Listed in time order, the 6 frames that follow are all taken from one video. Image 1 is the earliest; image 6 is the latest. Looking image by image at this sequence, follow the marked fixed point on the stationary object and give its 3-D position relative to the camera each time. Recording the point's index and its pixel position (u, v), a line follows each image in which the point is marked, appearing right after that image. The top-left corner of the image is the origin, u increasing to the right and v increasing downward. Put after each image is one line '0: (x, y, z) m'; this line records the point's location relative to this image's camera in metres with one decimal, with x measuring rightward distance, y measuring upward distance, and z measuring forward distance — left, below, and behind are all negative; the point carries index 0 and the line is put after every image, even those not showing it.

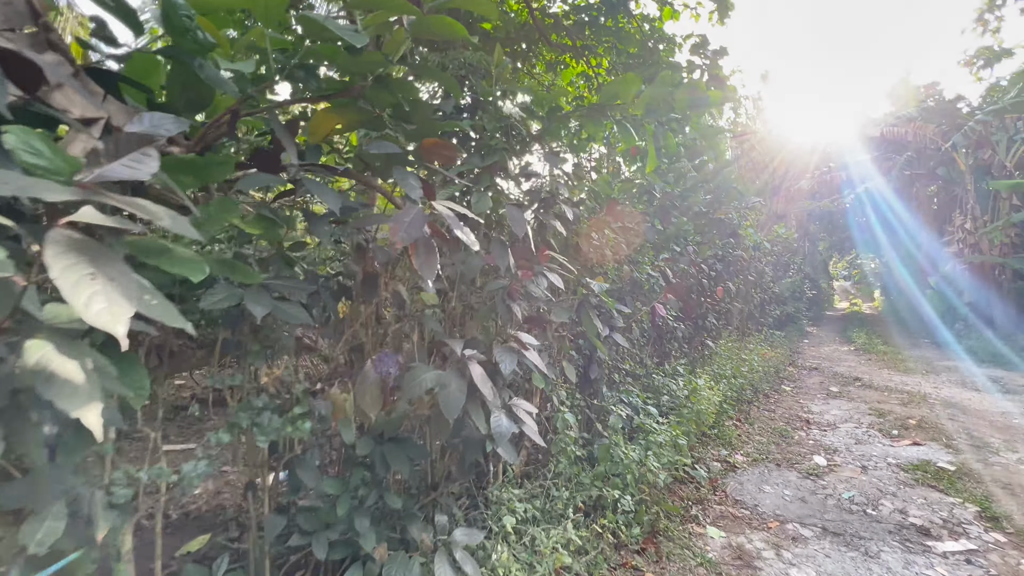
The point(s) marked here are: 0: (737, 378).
0: (+2.2, -0.9, +4.4) m
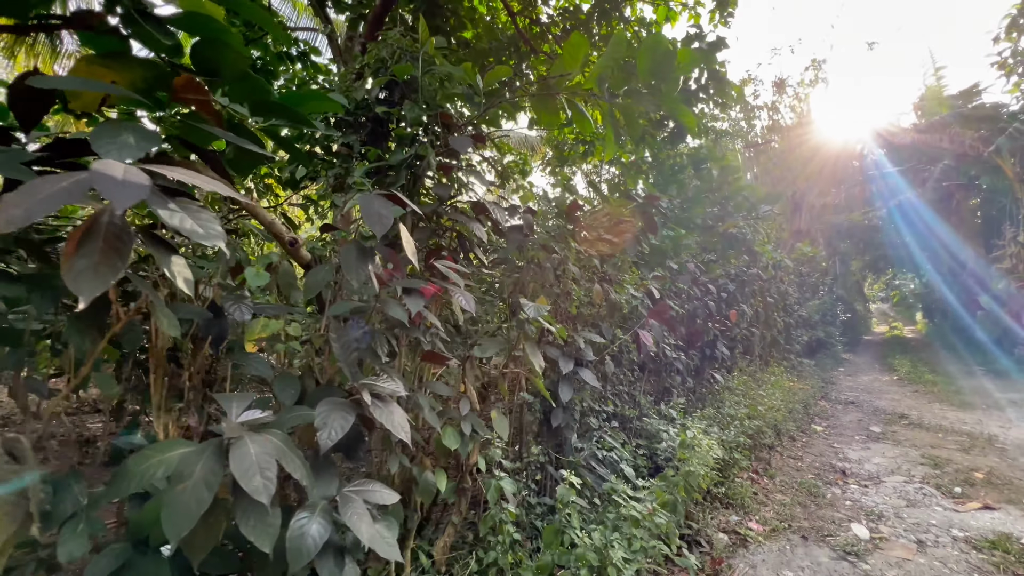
0: (+2.0, -1.1, +3.7) m
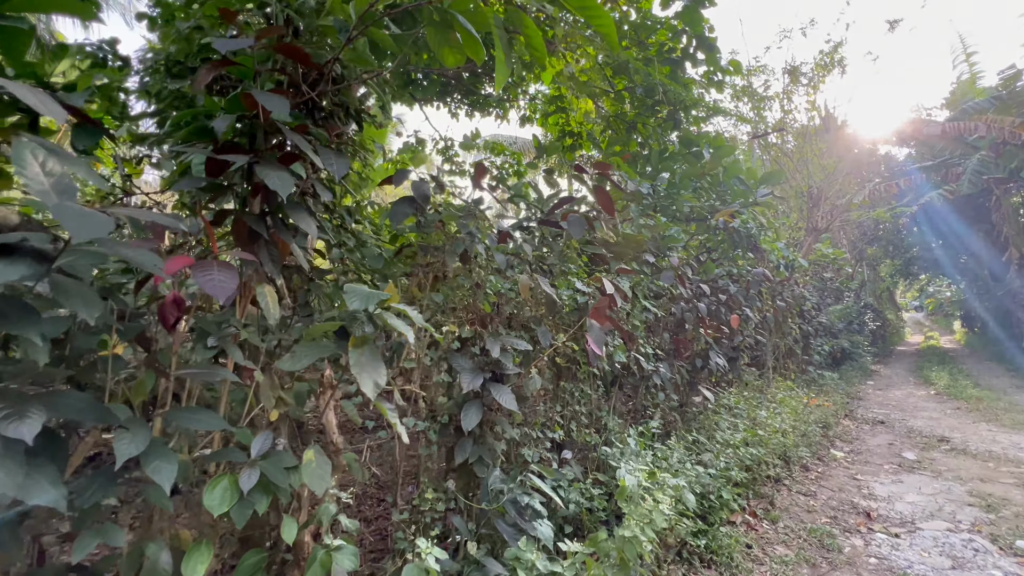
0: (+1.6, -1.1, +3.0) m
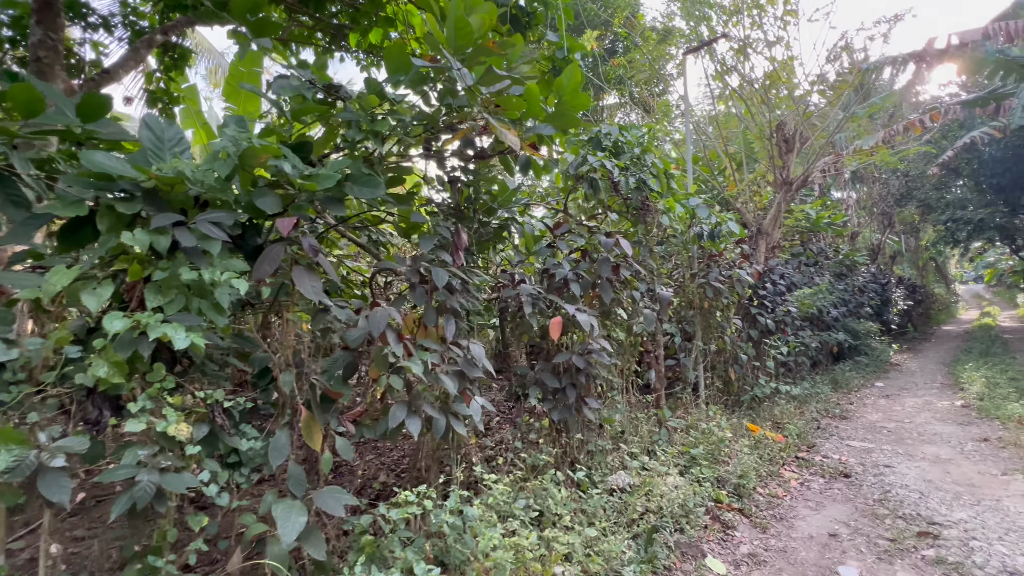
0: (-0.2, -1.0, +1.4) m
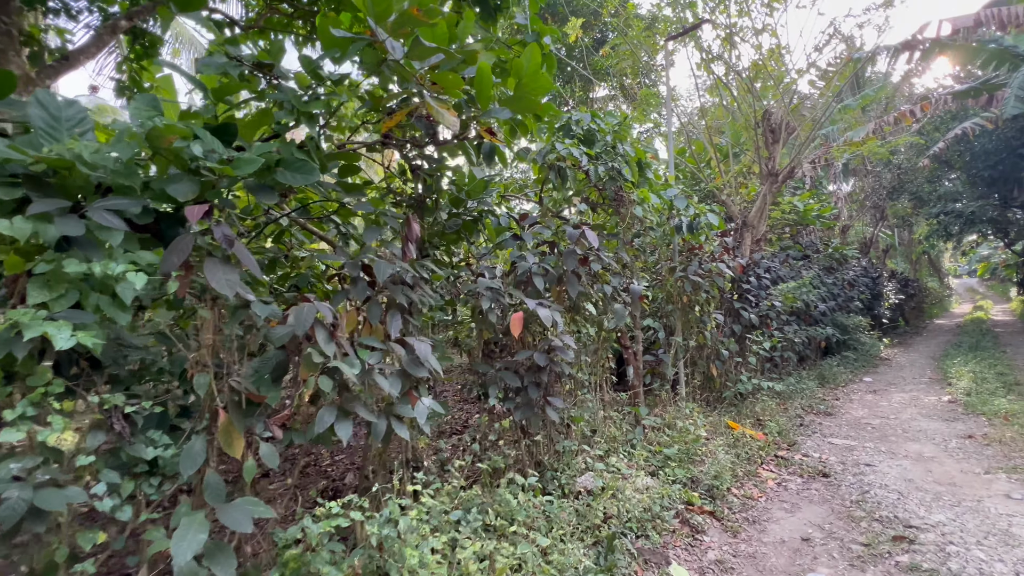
0: (-0.4, -1.0, +1.3) m
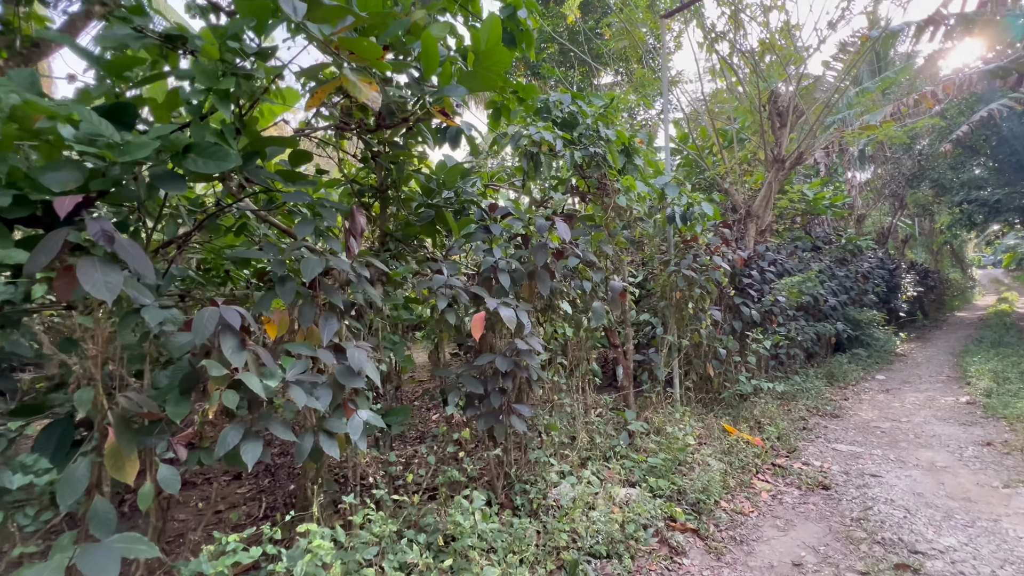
0: (-0.6, -1.0, +1.1) m
